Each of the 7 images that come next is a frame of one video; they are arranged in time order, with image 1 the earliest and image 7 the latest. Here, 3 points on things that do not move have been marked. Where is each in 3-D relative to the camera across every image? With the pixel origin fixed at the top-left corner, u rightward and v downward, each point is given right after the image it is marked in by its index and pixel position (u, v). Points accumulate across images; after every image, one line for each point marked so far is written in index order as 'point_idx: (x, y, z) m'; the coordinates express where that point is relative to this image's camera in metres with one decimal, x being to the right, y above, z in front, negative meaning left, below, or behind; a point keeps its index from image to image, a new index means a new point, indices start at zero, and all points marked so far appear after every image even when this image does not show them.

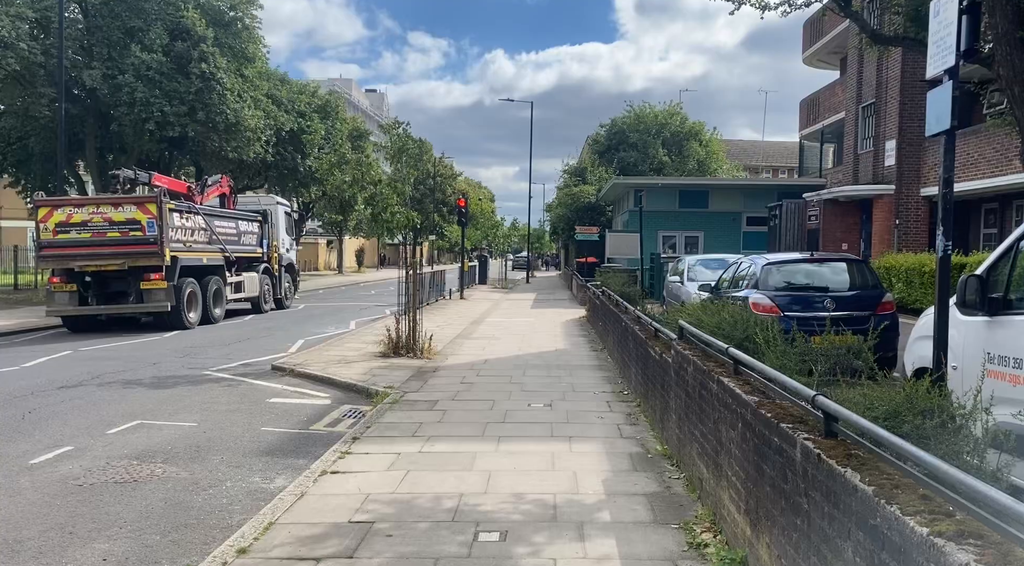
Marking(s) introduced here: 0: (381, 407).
0: (-1.4, -1.4, +8.4) m
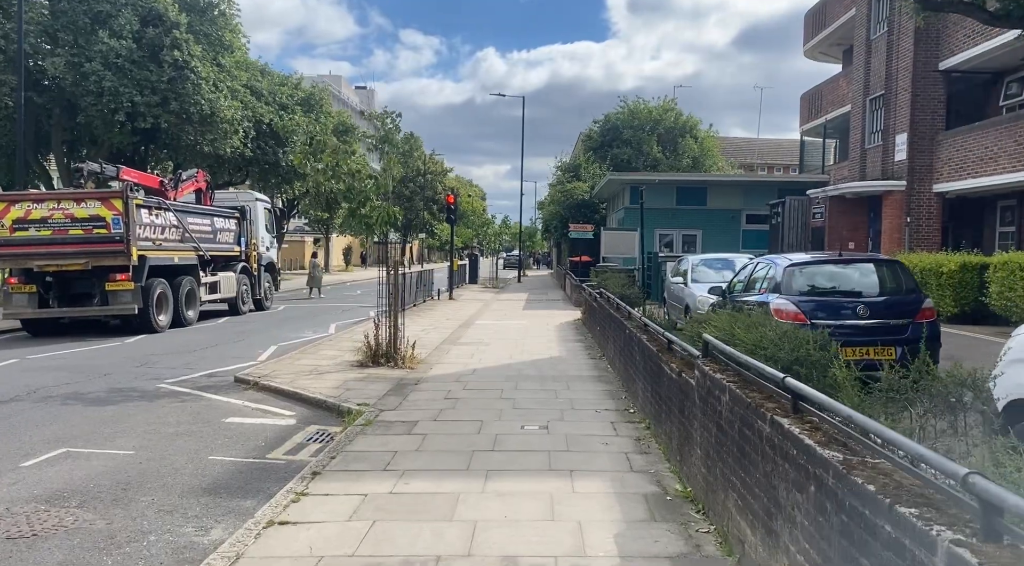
0: (-1.5, -1.4, +7.3) m
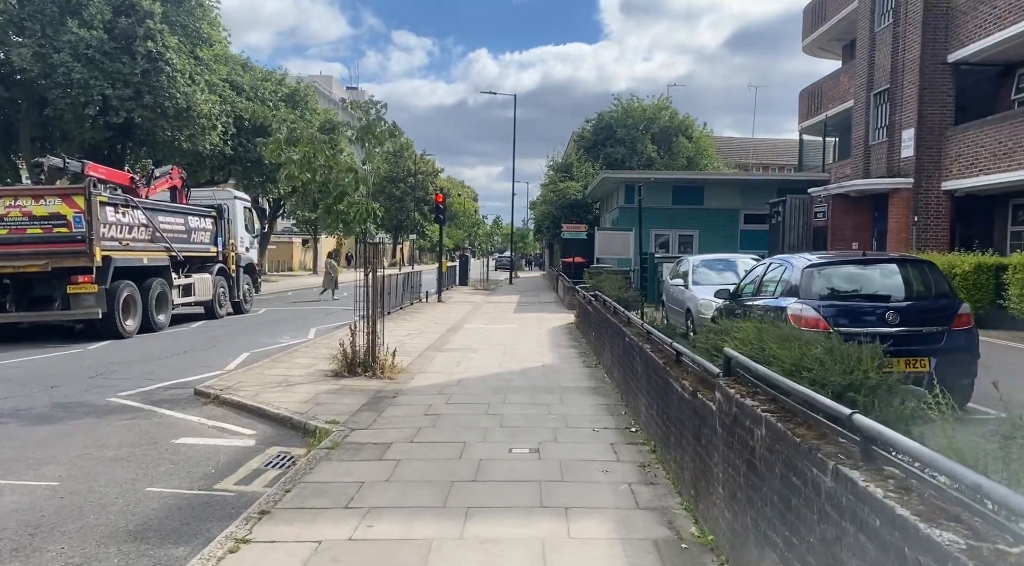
0: (-1.7, -1.4, +6.4) m
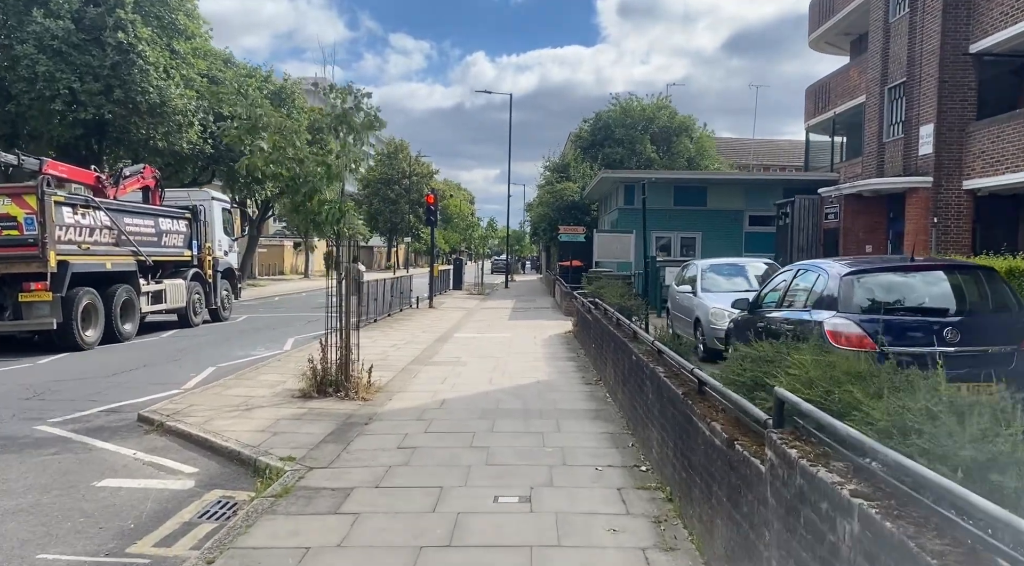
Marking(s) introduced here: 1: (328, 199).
0: (-1.8, -1.5, +5.3) m
1: (-2.3, +1.1, +9.7) m
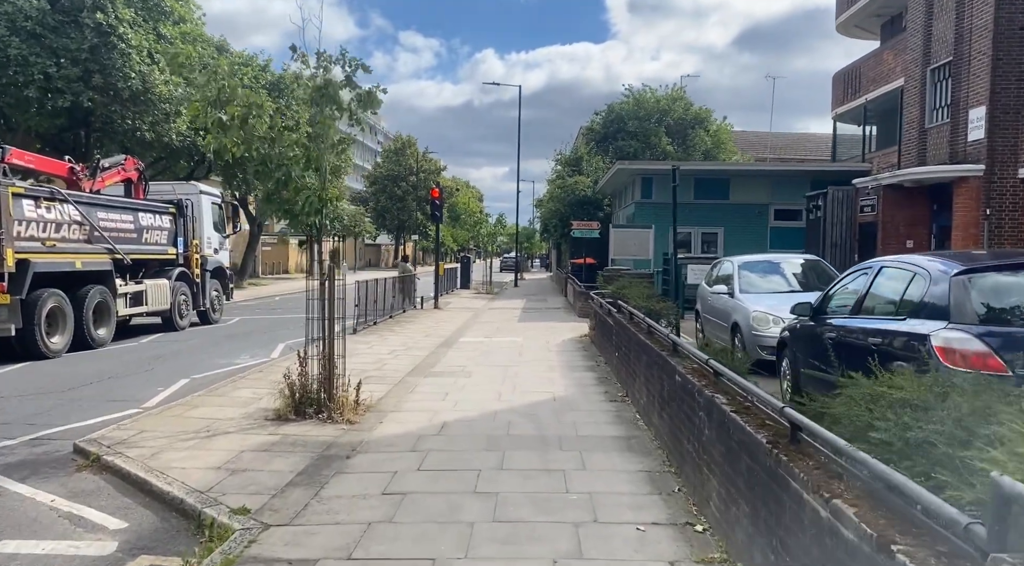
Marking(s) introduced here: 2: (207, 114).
0: (-1.7, -1.6, +3.9) m
1: (-2.2, +1.1, +8.3) m
2: (-3.2, +1.8, +8.0) m
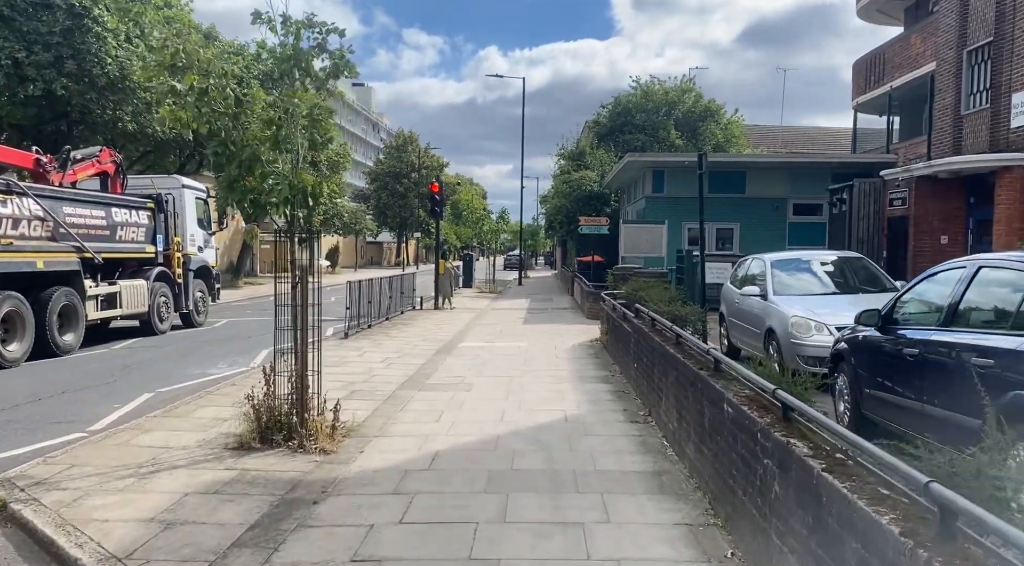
0: (-1.6, -1.6, +2.7) m
1: (-2.2, +1.0, +7.1) m
2: (-3.2, +1.7, +6.8) m
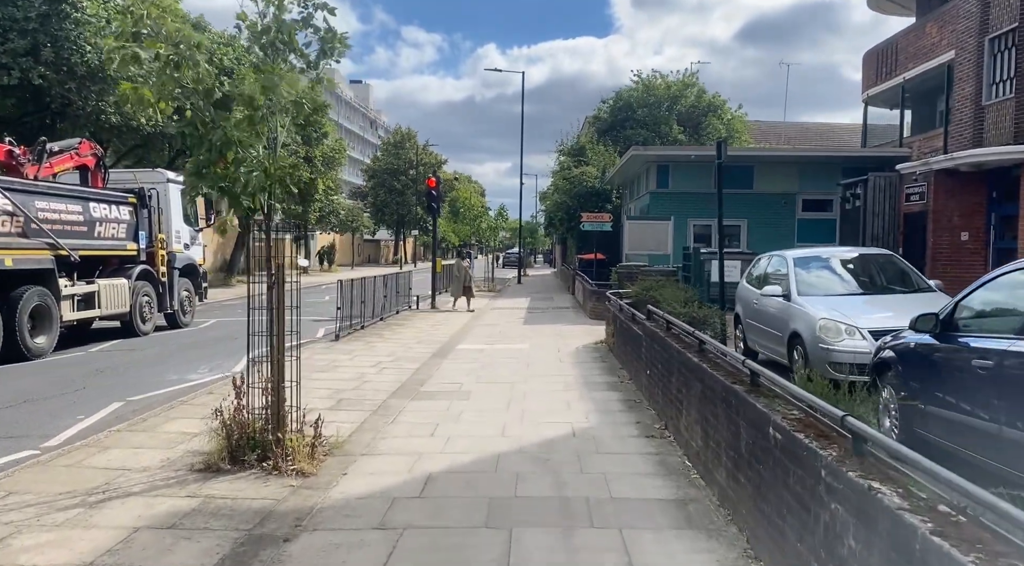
0: (-1.6, -1.6, +2.0) m
1: (-2.2, +1.0, +6.4) m
2: (-3.1, +1.7, +6.1) m
